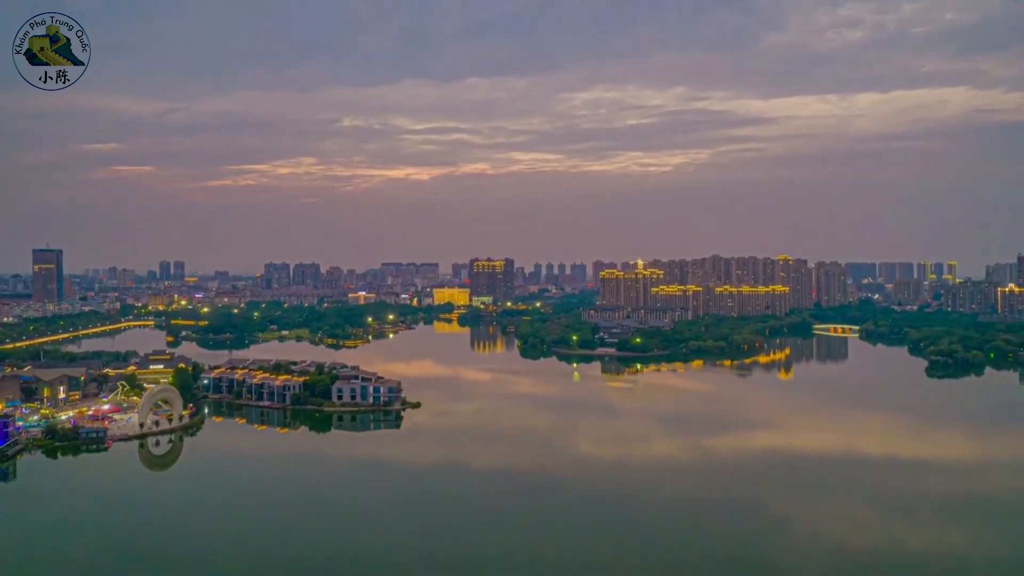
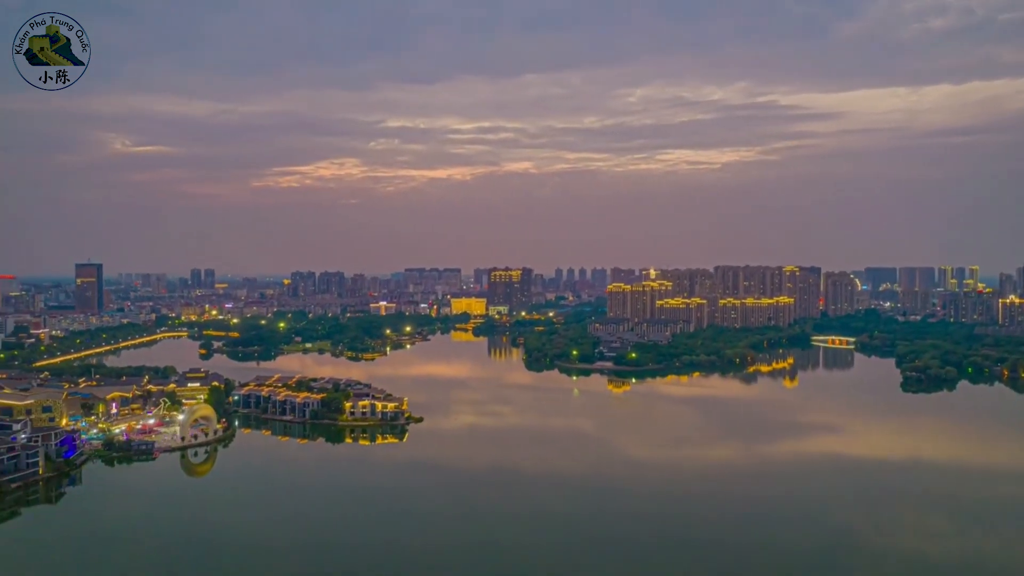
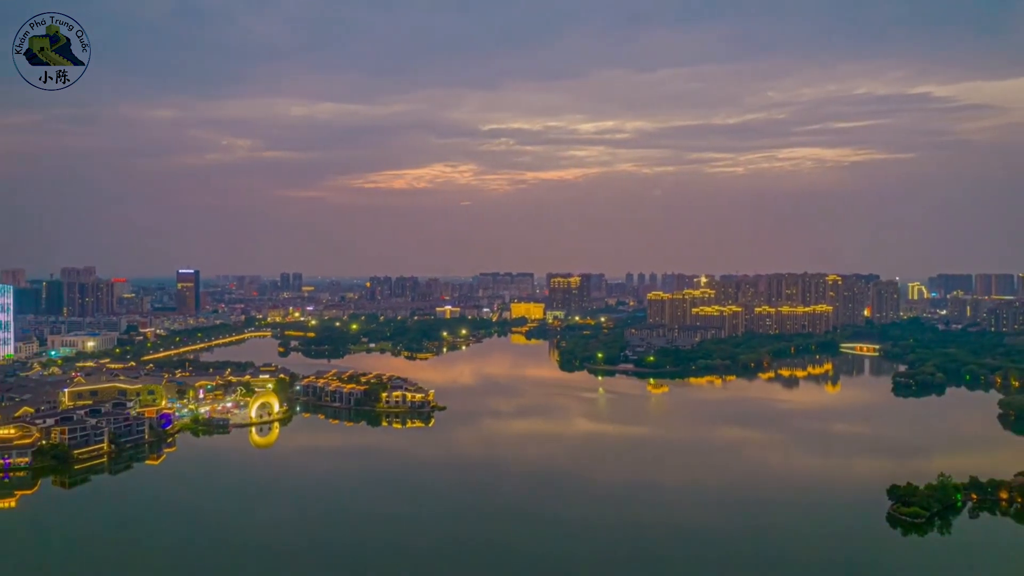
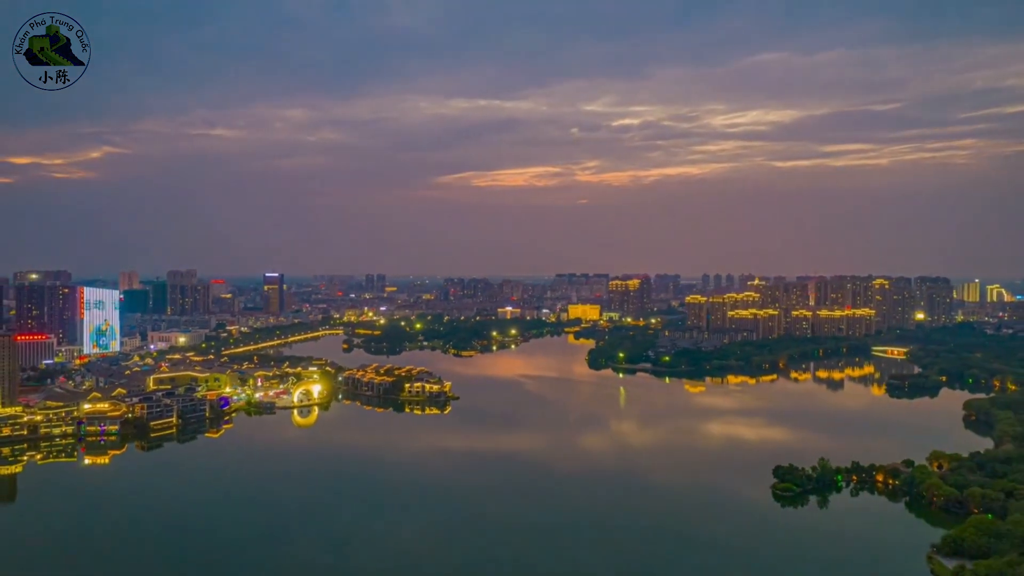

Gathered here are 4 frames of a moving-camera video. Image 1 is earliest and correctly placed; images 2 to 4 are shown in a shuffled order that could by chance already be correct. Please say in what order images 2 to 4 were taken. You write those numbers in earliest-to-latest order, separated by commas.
2, 3, 4
